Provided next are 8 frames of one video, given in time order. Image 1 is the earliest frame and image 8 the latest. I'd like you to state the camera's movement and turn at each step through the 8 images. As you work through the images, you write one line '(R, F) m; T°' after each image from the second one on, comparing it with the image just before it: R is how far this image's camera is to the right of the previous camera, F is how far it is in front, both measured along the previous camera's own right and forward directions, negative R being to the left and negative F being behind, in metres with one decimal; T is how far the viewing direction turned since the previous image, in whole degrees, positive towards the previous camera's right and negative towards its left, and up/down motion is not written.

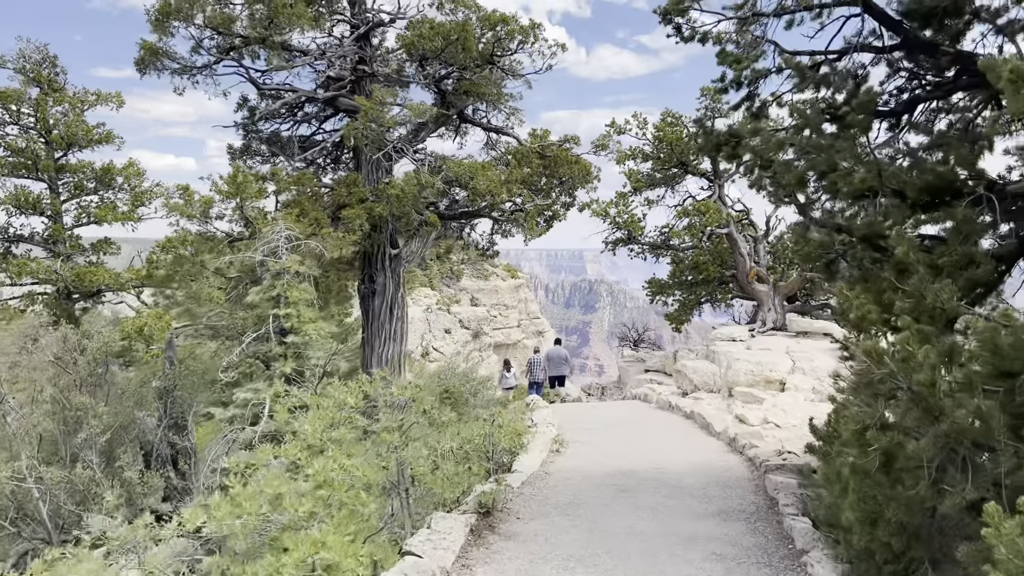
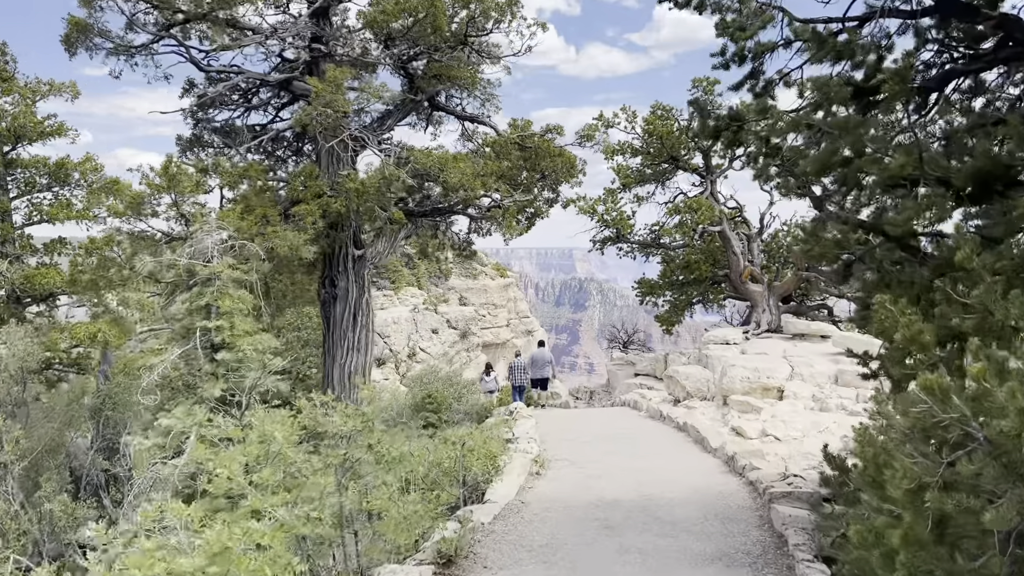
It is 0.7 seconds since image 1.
(+0.2, +0.9) m; +1°
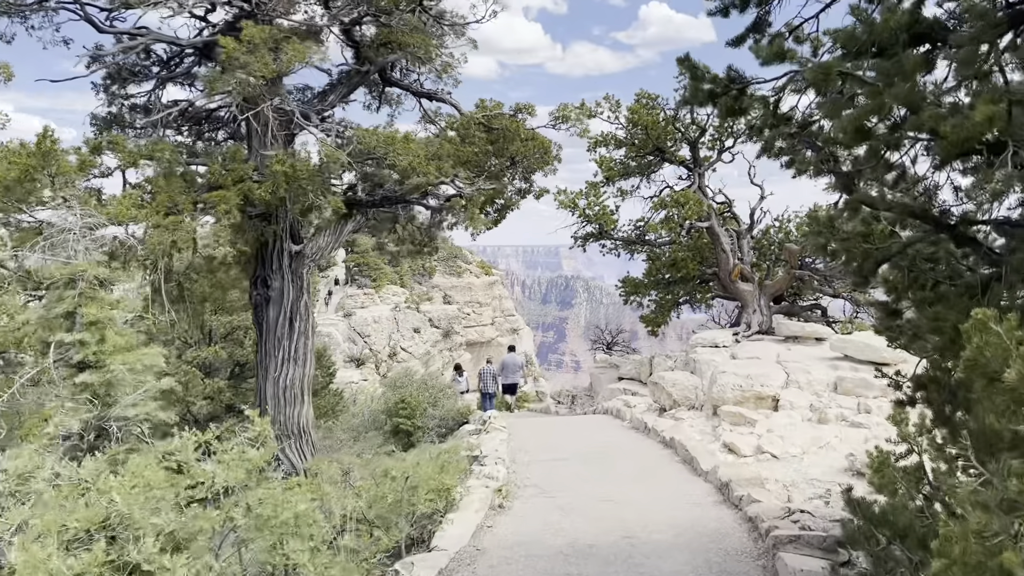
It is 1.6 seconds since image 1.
(+0.3, +1.1) m; +1°
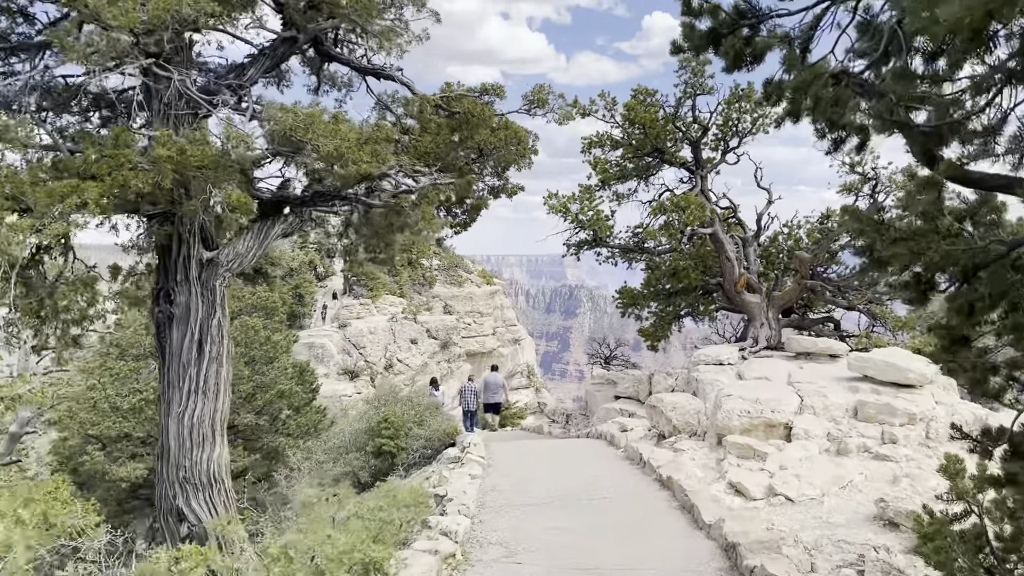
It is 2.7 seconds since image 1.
(+0.4, +1.3) m; 0°
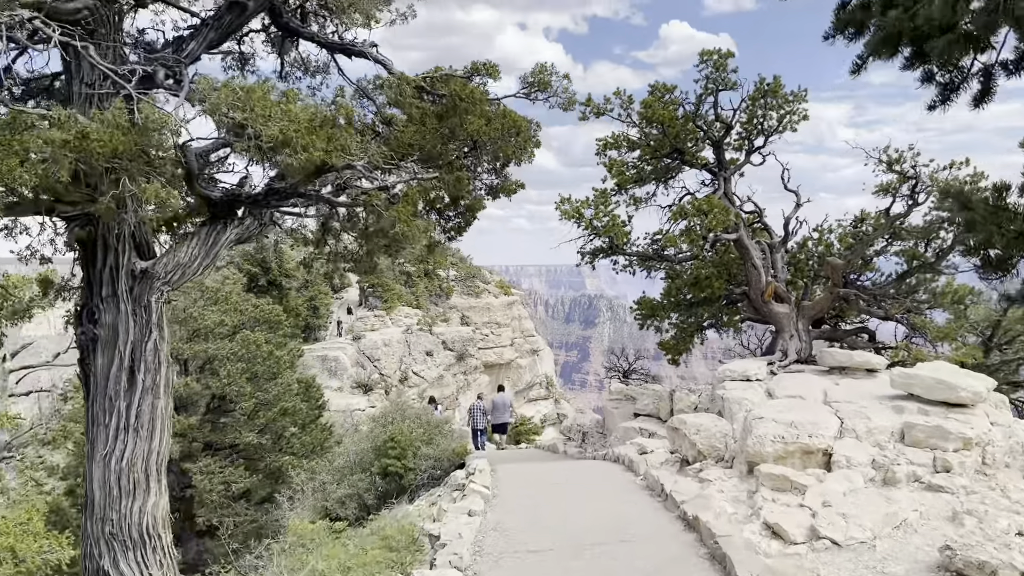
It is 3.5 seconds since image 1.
(+0.2, +0.9) m; -2°
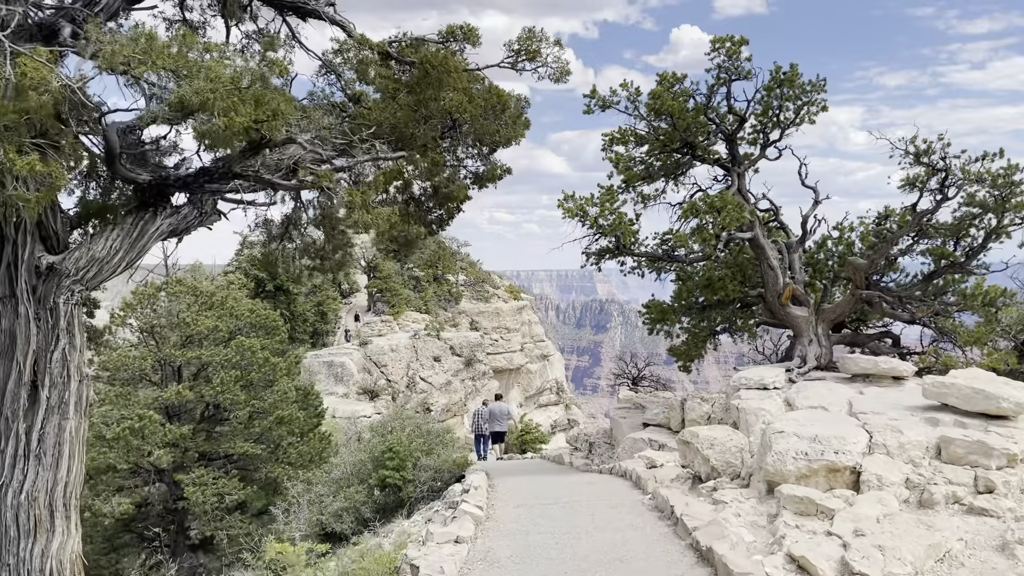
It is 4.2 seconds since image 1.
(+0.2, +0.8) m; -1°
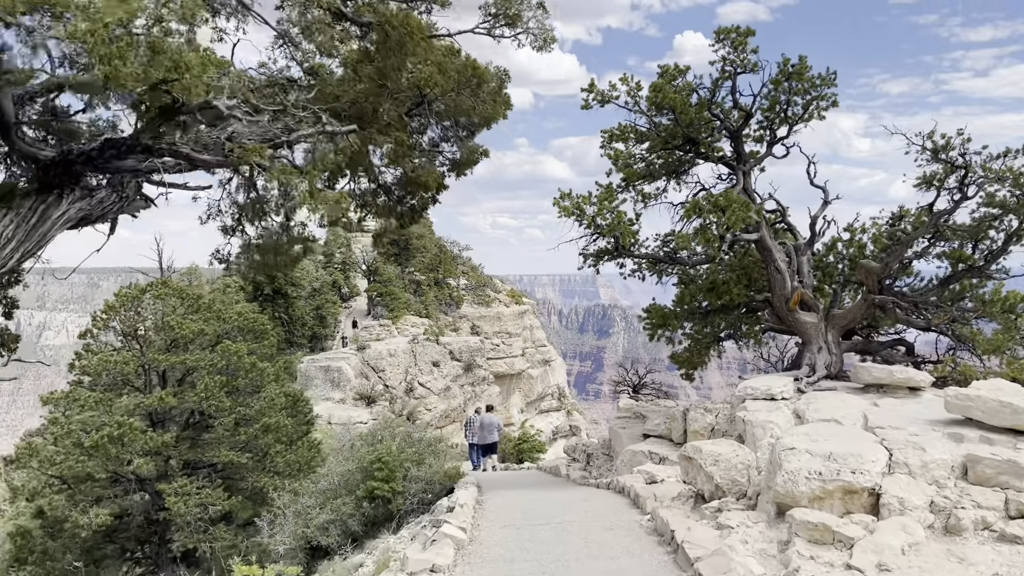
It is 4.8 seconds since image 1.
(+0.2, +0.7) m; 0°
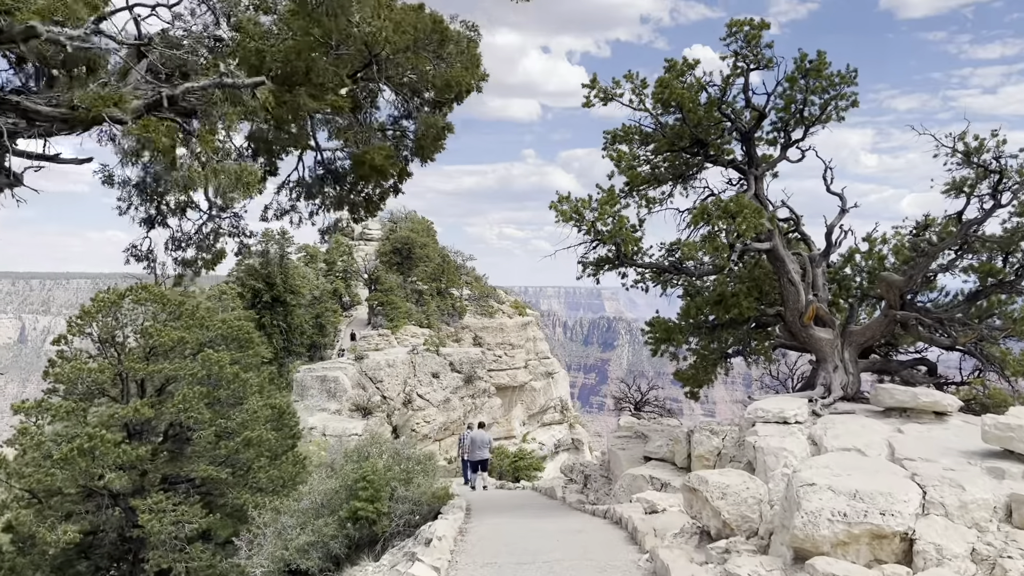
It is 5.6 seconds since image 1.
(+0.3, +0.9) m; -1°
